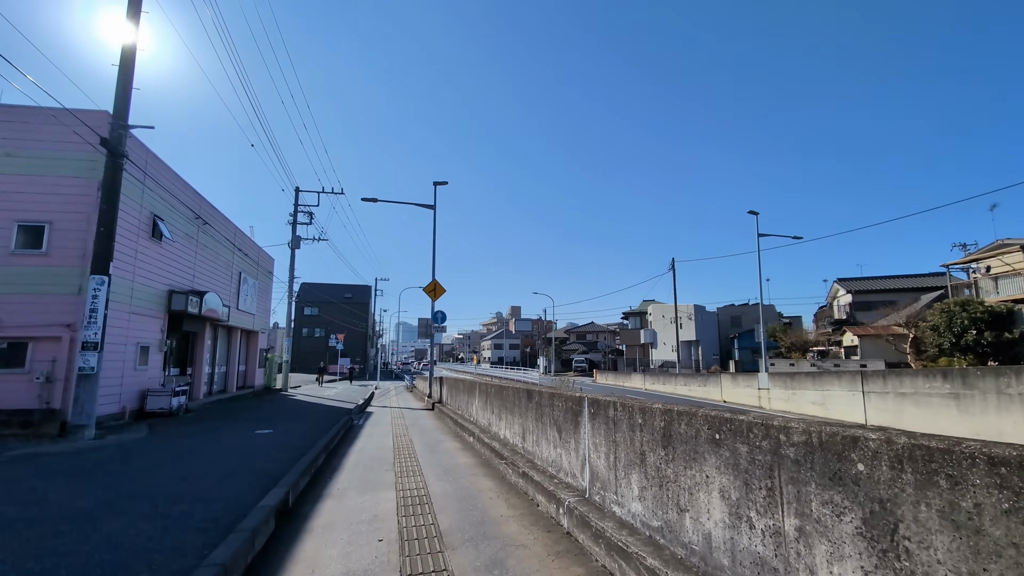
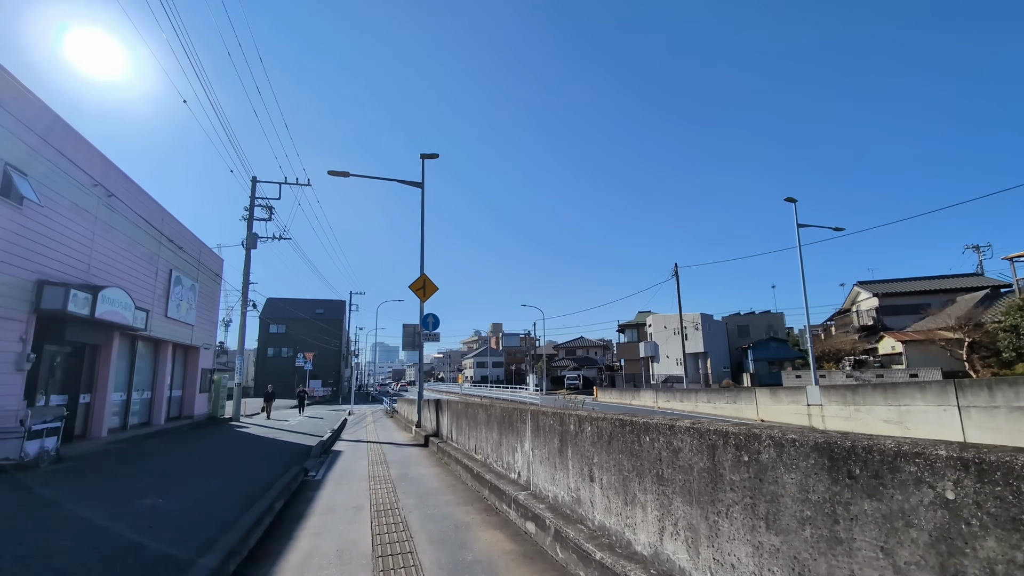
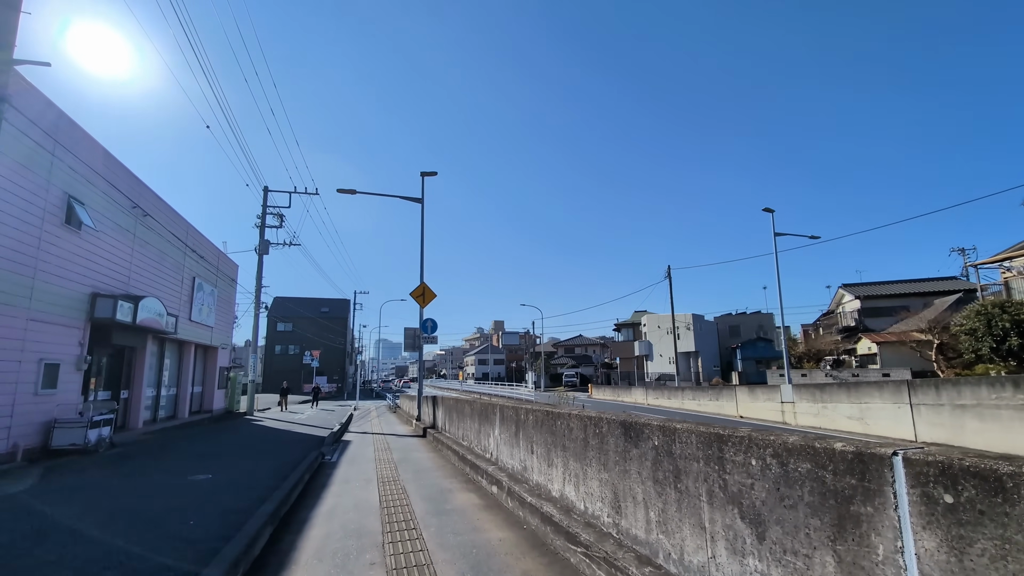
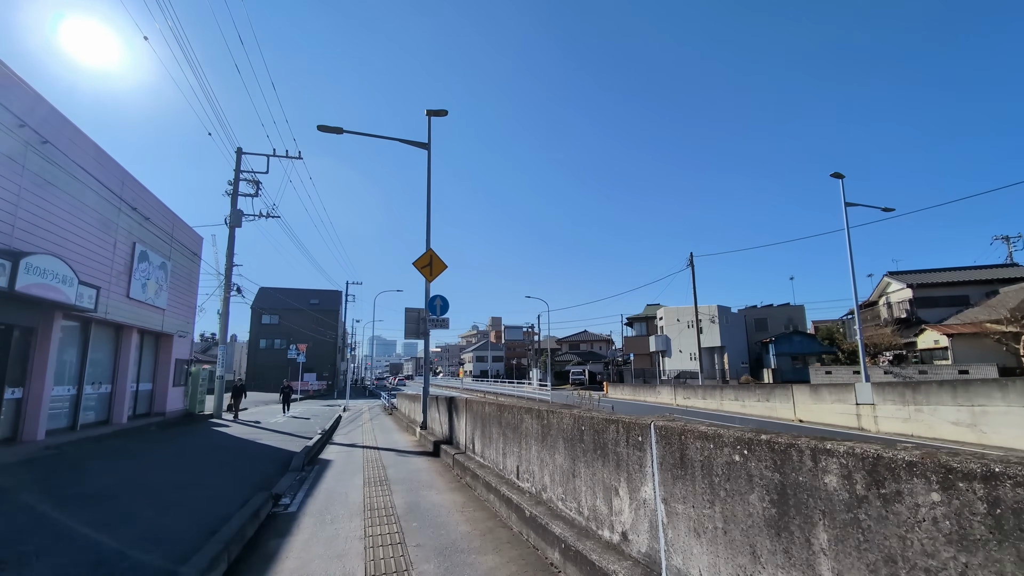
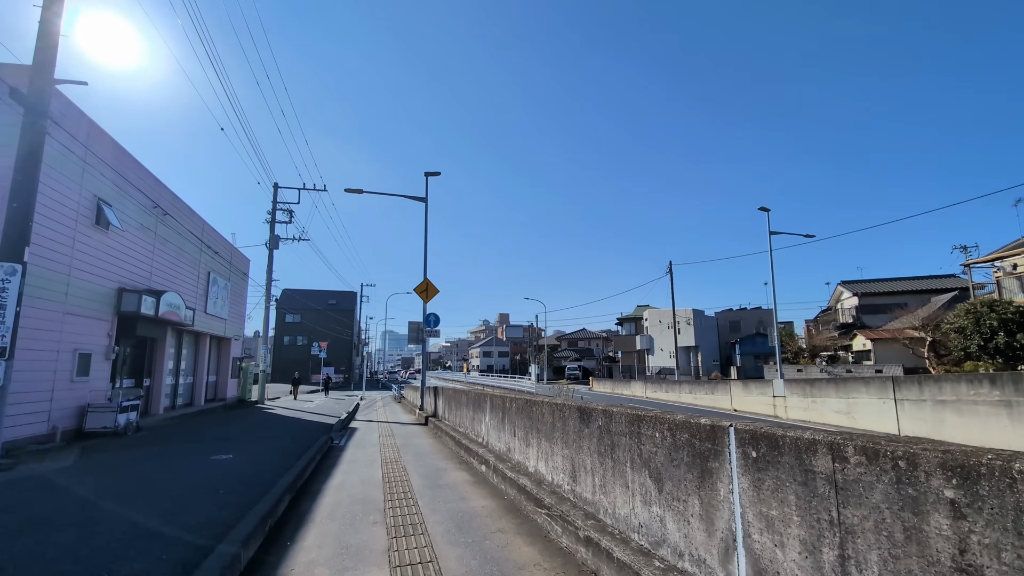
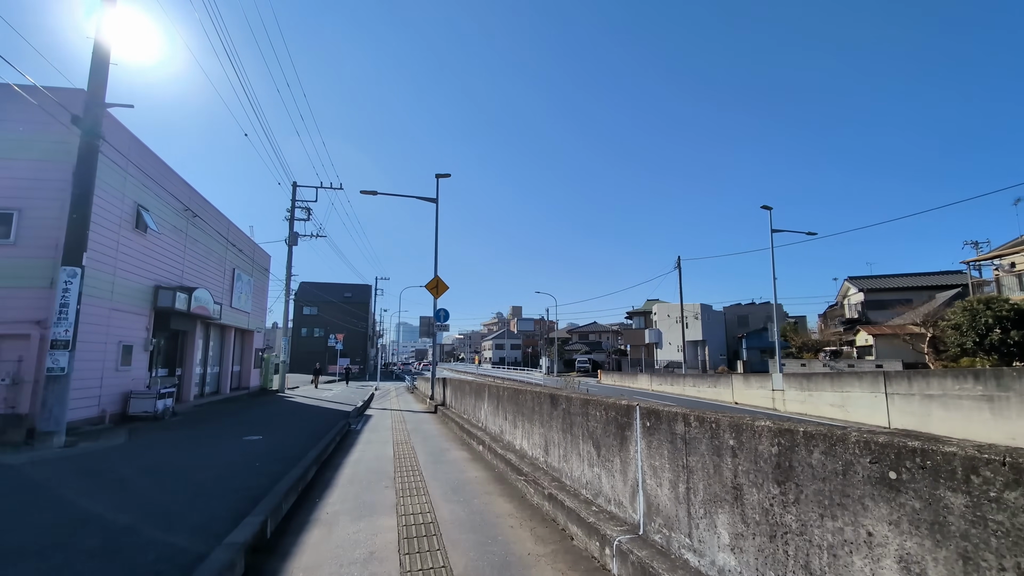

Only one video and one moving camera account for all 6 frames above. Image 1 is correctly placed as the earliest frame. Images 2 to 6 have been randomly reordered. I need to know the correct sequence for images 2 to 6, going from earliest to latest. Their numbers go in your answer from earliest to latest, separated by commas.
6, 5, 3, 2, 4
